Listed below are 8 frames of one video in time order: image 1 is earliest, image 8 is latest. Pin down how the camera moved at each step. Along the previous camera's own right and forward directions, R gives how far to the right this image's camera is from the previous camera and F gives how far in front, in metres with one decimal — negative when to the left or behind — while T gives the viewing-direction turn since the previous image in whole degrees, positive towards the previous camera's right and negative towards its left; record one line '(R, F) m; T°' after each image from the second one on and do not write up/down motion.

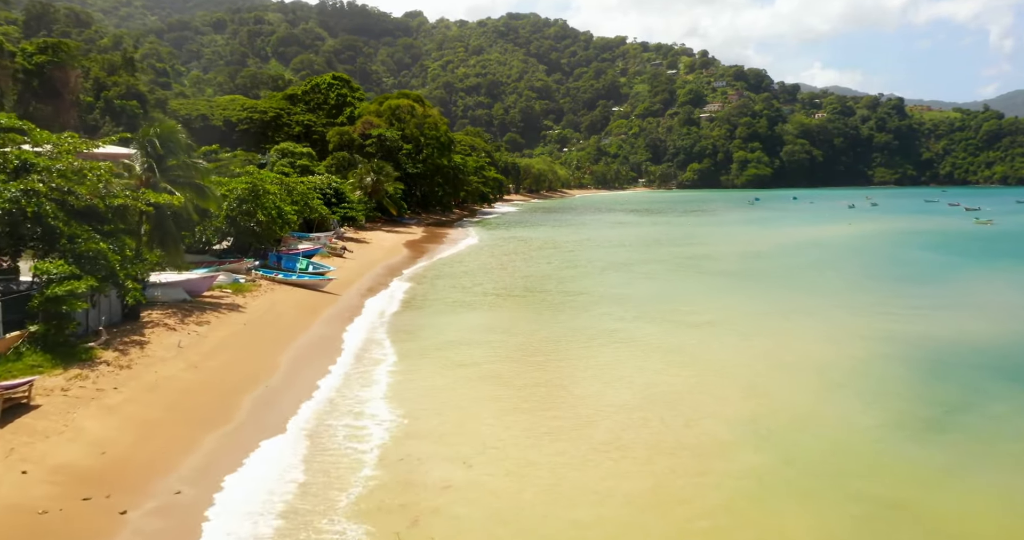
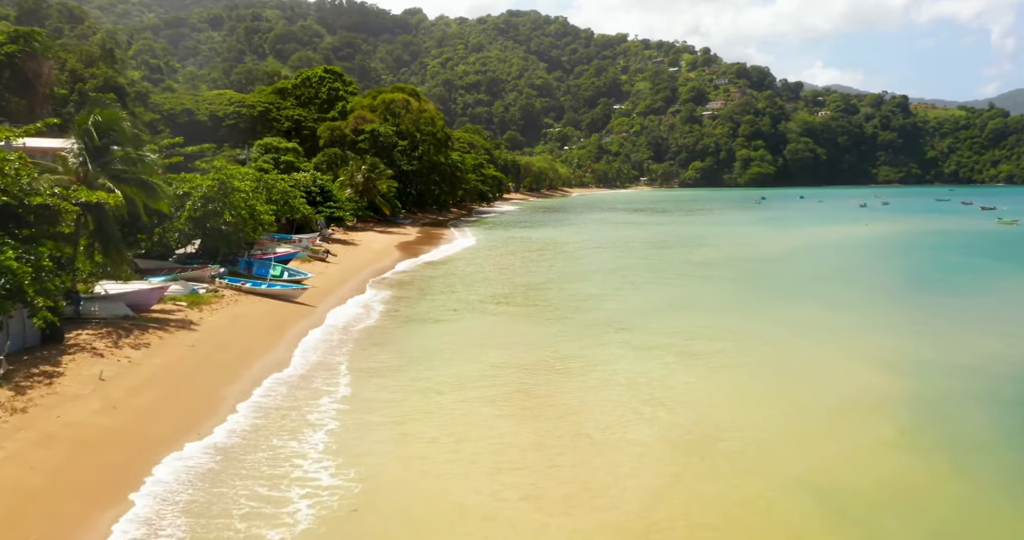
(0.0, +2.9) m; 0°
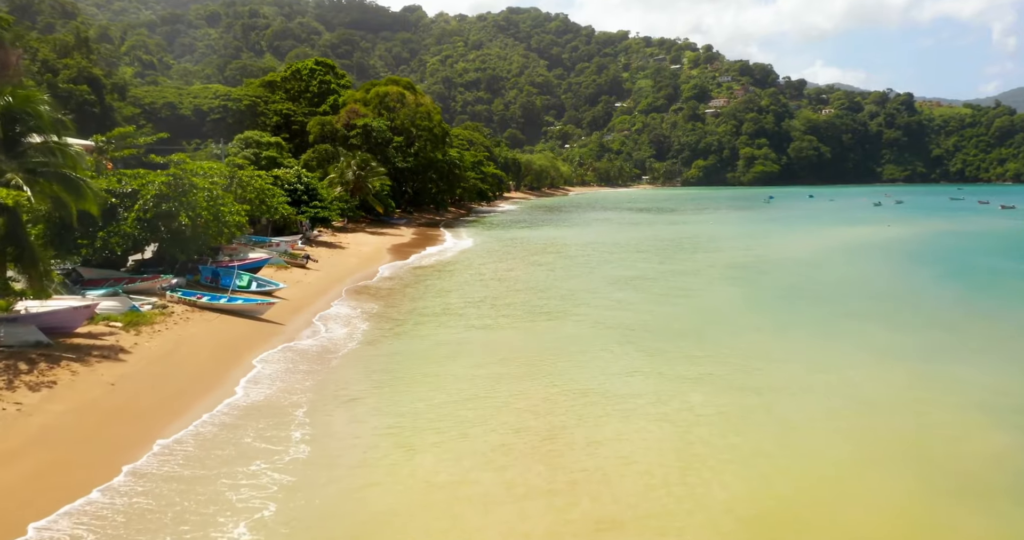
(-0.1, +3.2) m; 0°
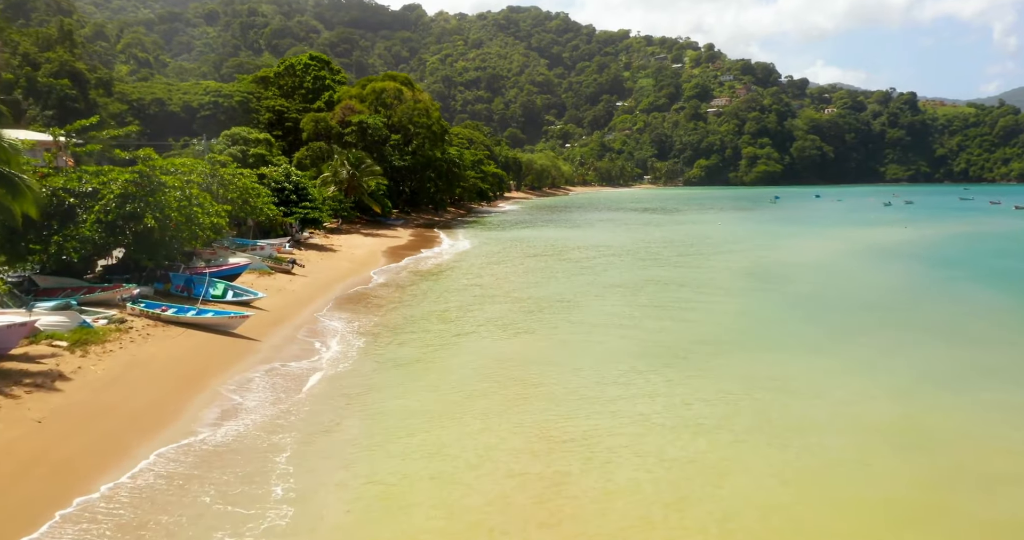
(-0.1, +2.1) m; 0°
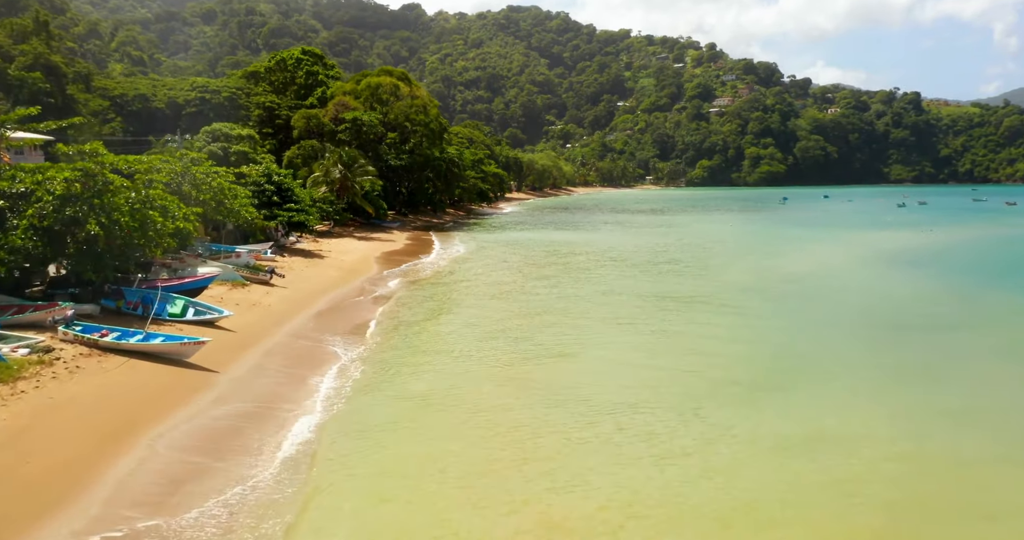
(-0.2, +2.7) m; 0°
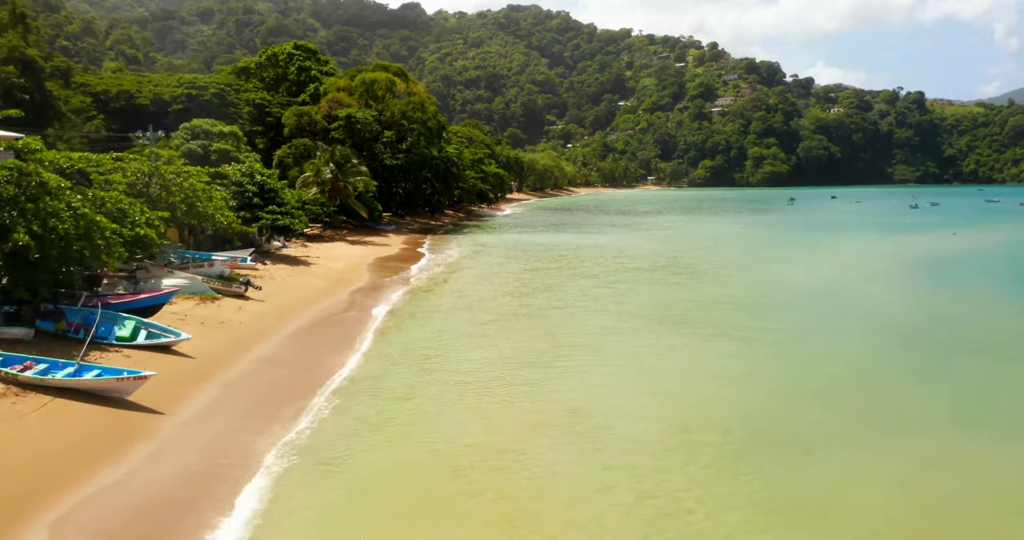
(-0.1, +2.3) m; 0°
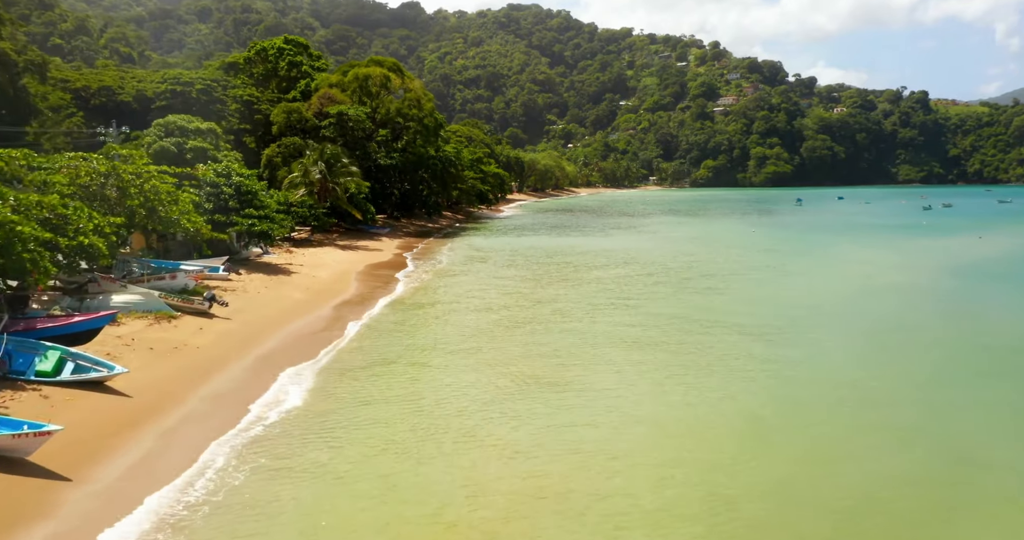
(0.0, +2.4) m; 0°
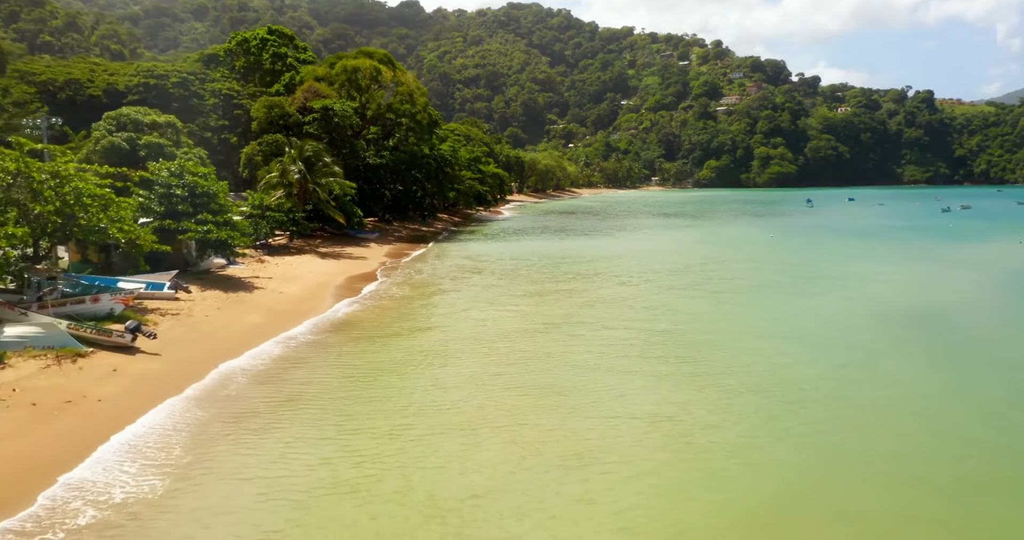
(0.0, +3.4) m; 0°
